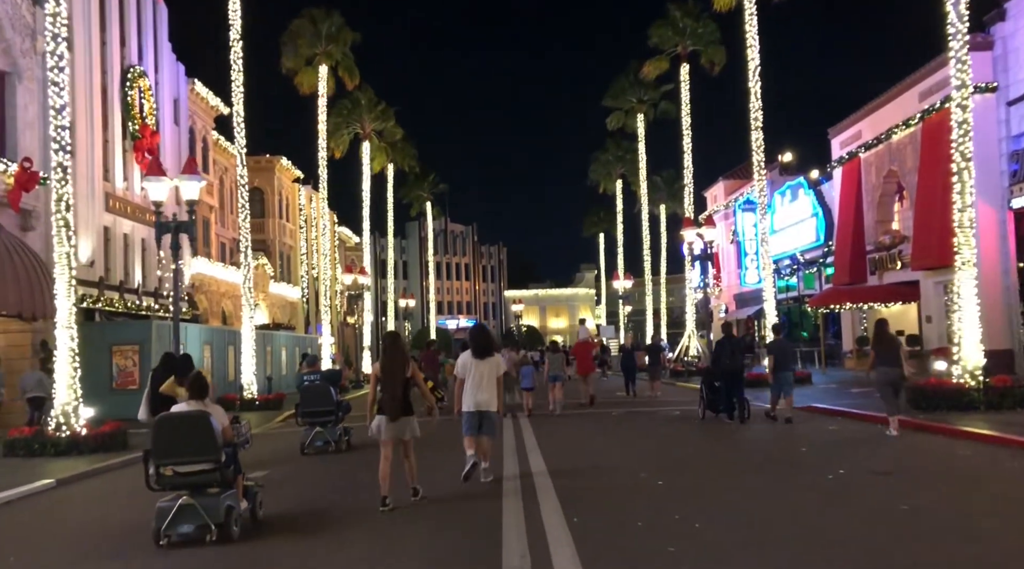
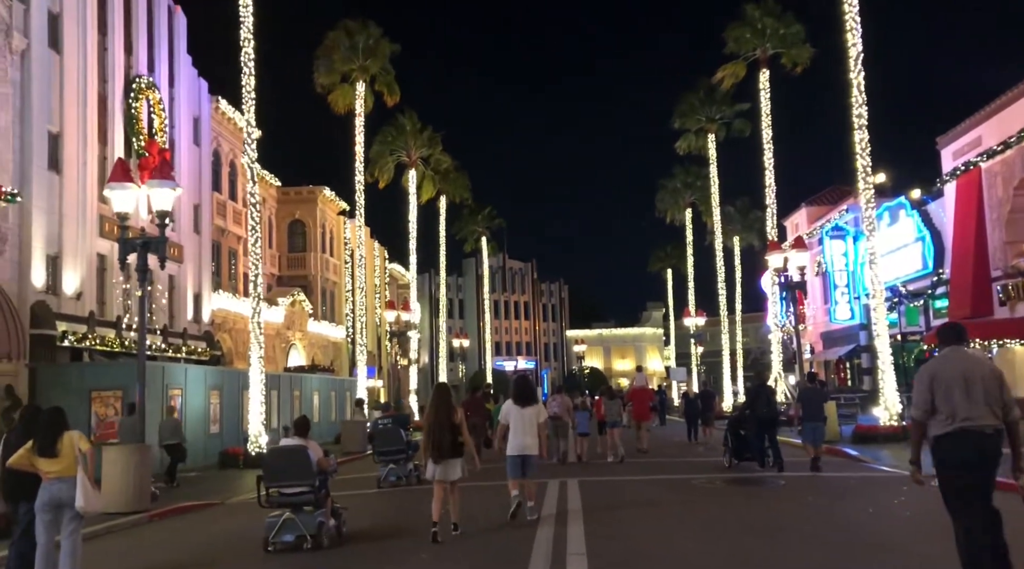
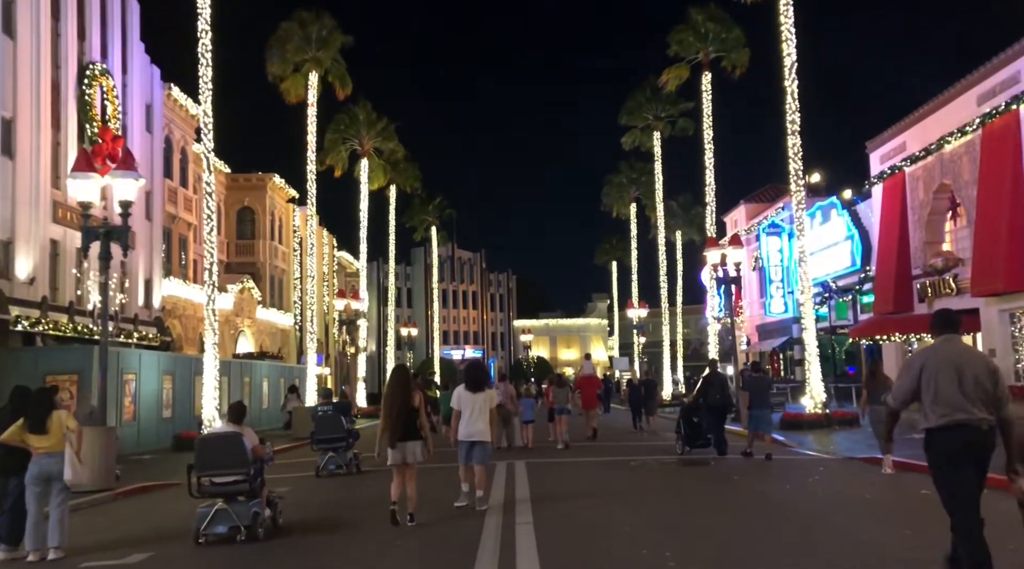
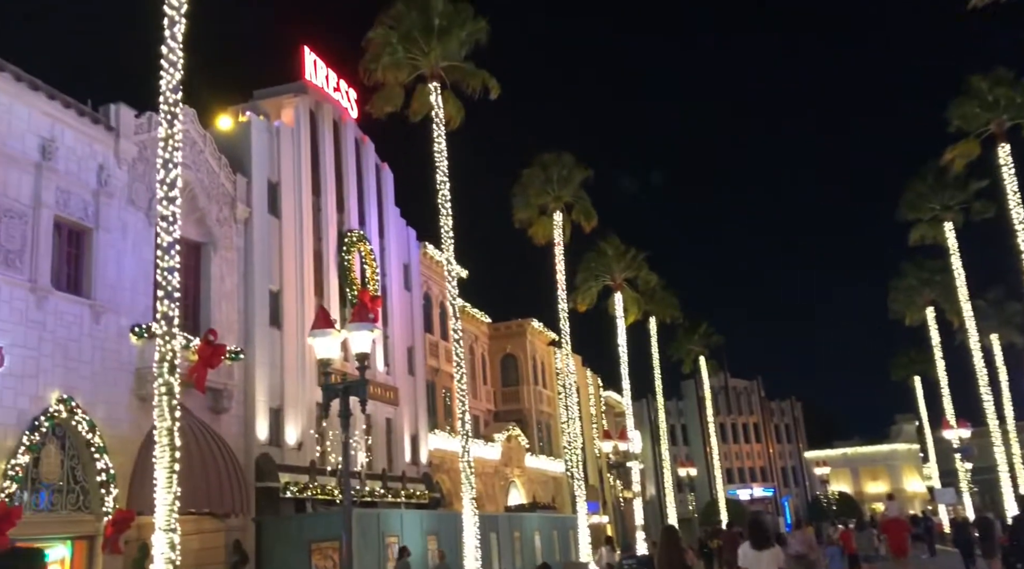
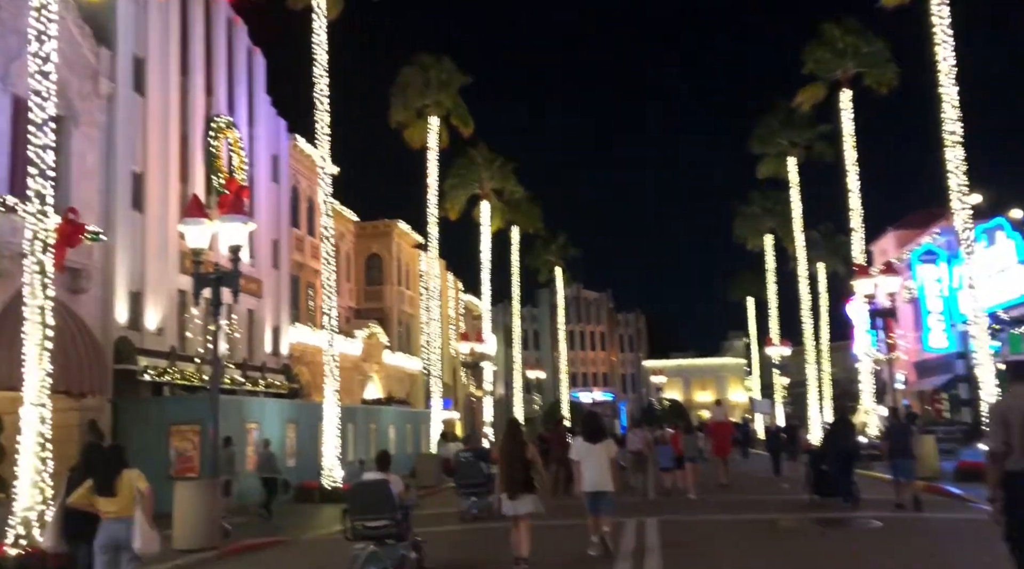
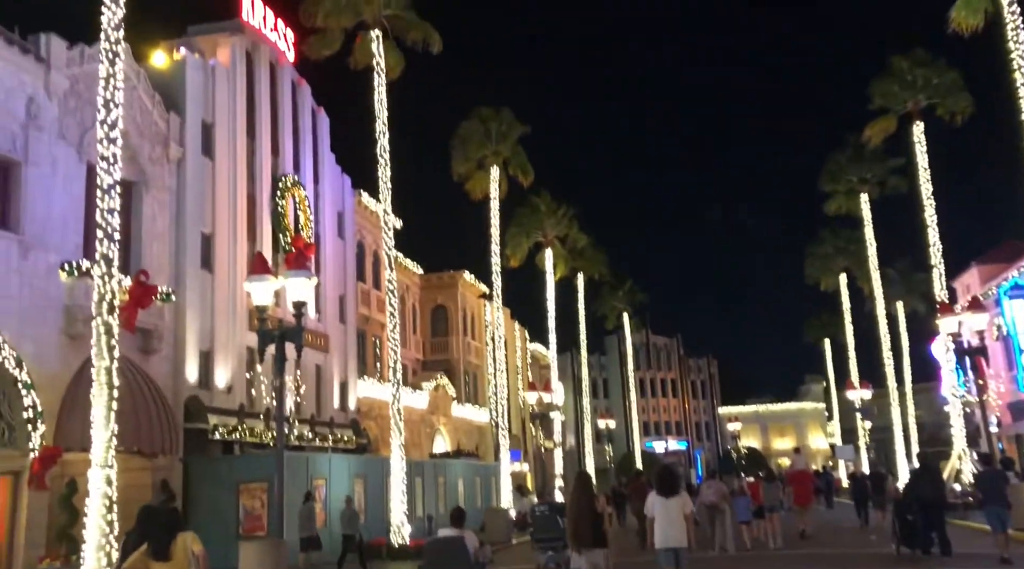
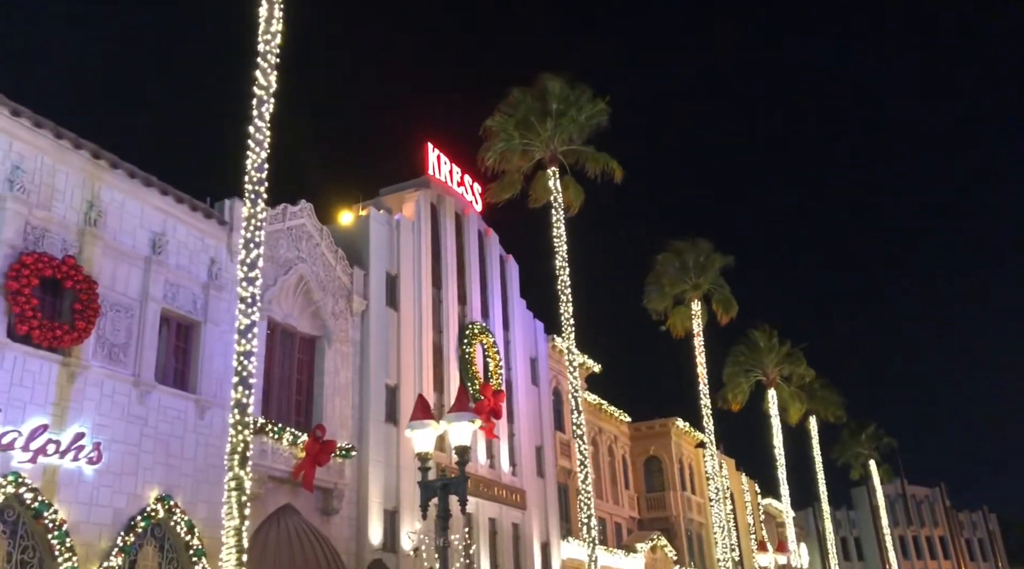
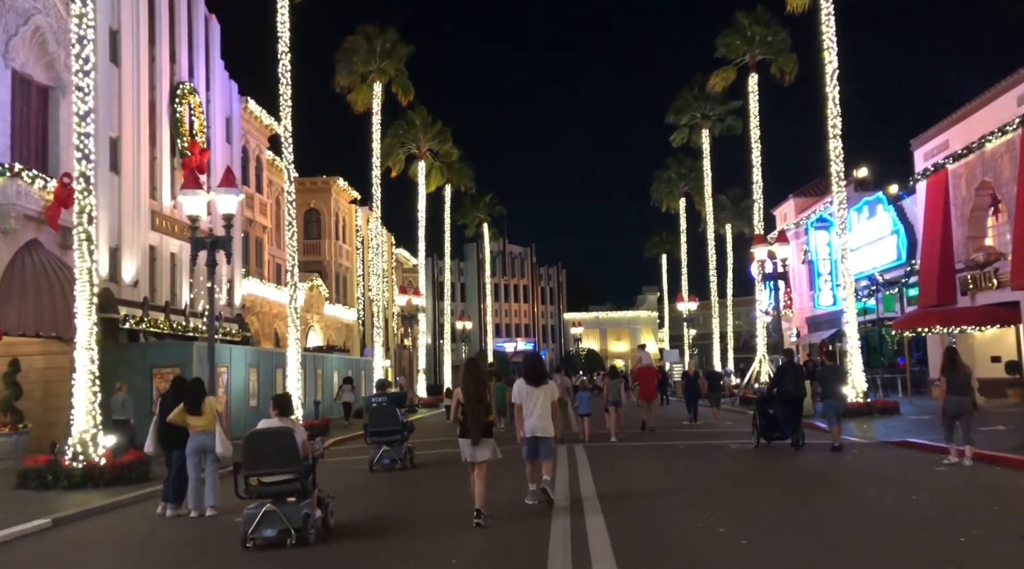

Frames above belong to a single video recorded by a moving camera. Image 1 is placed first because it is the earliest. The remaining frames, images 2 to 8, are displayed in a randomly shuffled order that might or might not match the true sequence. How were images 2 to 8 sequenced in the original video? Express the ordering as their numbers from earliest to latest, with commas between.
8, 3, 2, 5, 6, 4, 7
